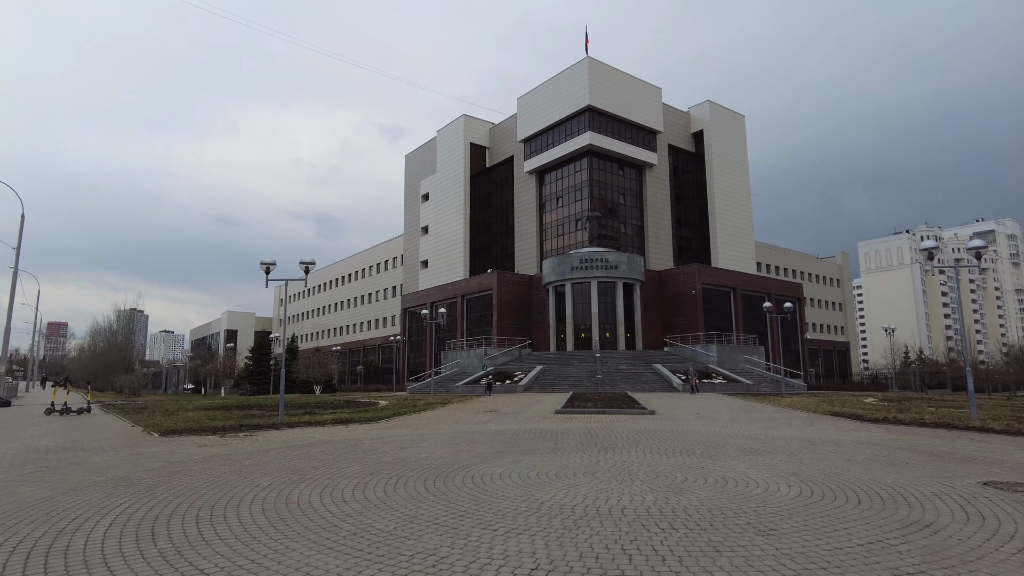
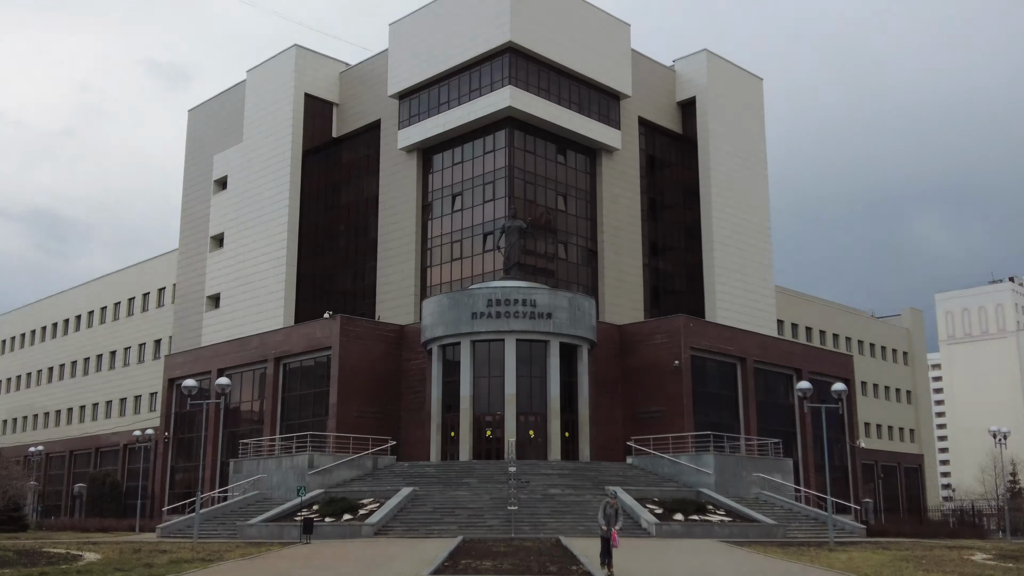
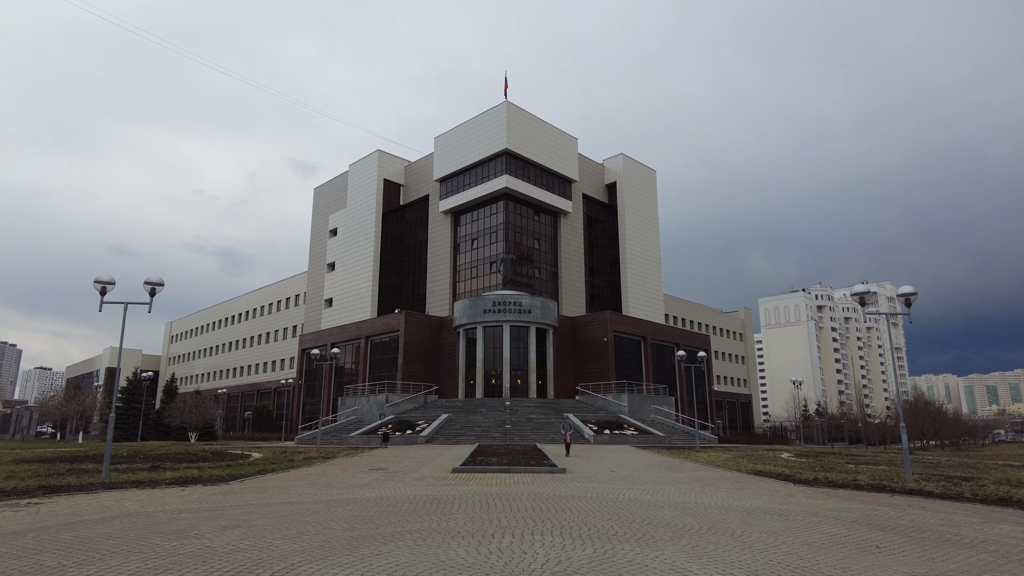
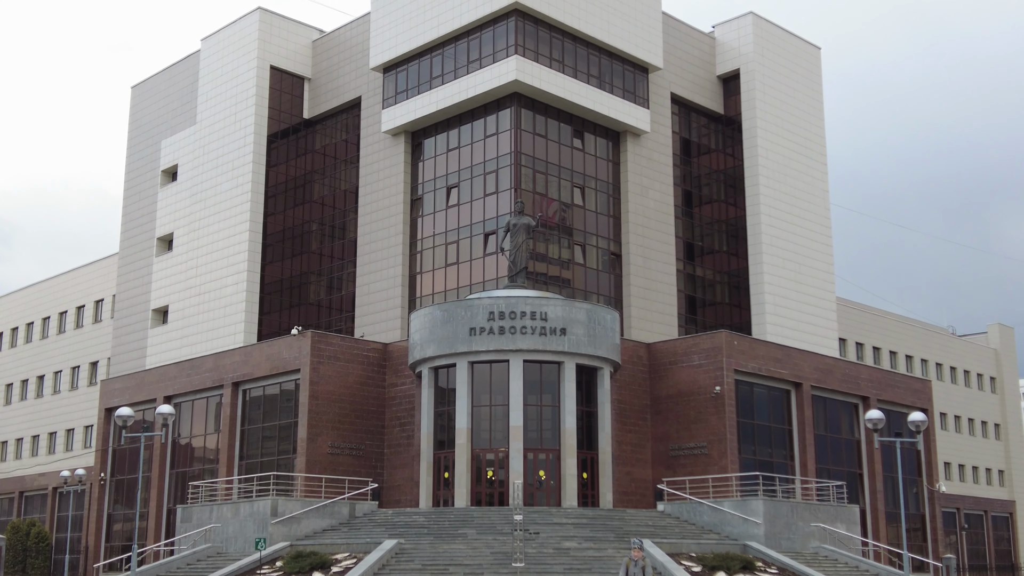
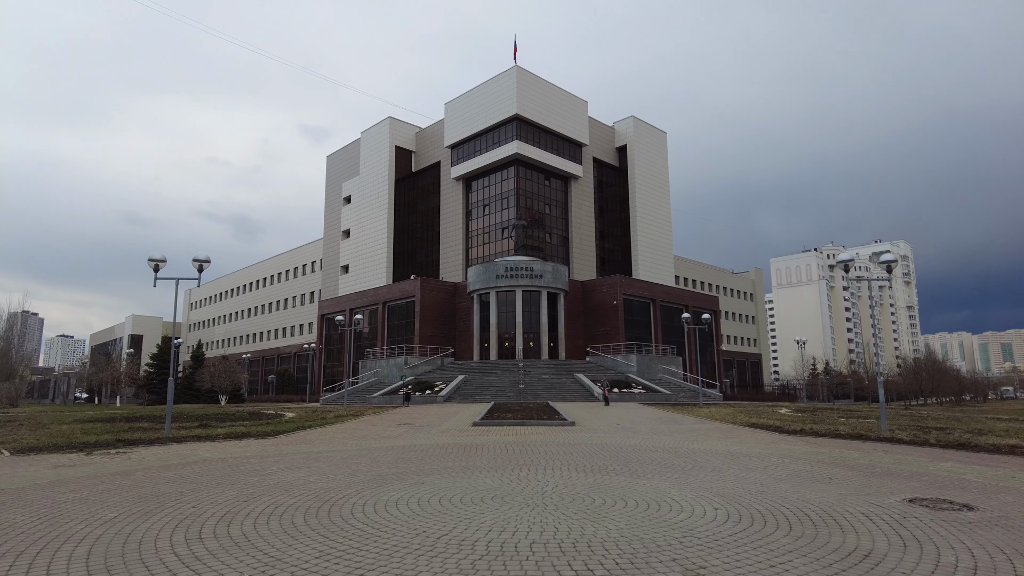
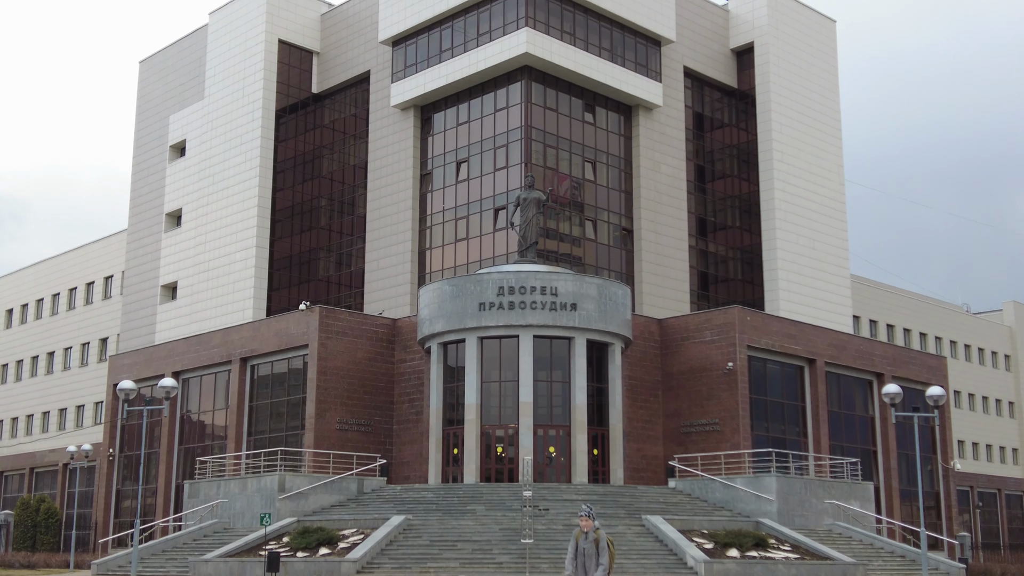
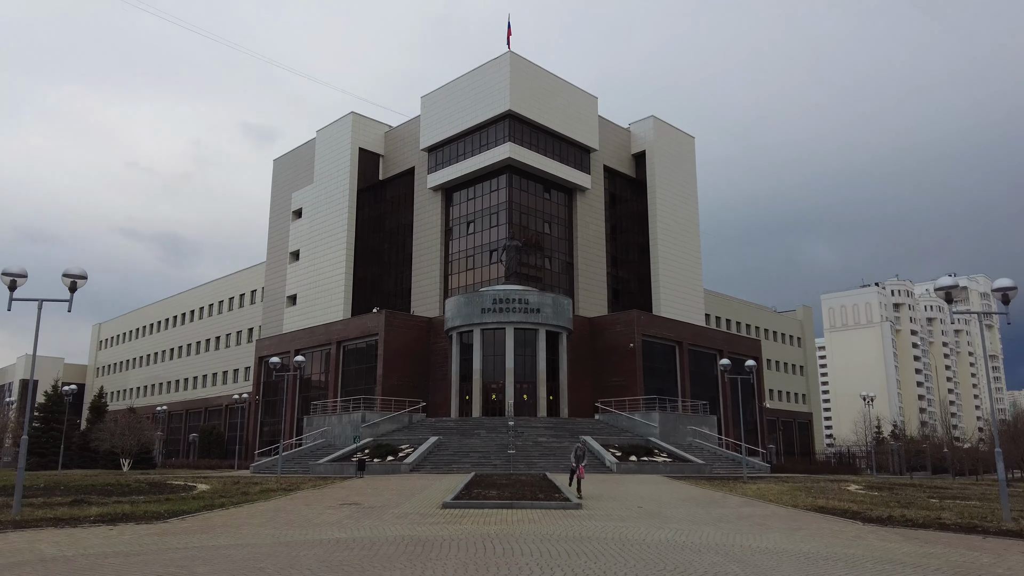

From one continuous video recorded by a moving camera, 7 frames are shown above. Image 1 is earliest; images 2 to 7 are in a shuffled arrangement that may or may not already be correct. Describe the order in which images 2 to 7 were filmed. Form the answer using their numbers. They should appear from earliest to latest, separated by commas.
5, 3, 7, 2, 4, 6
